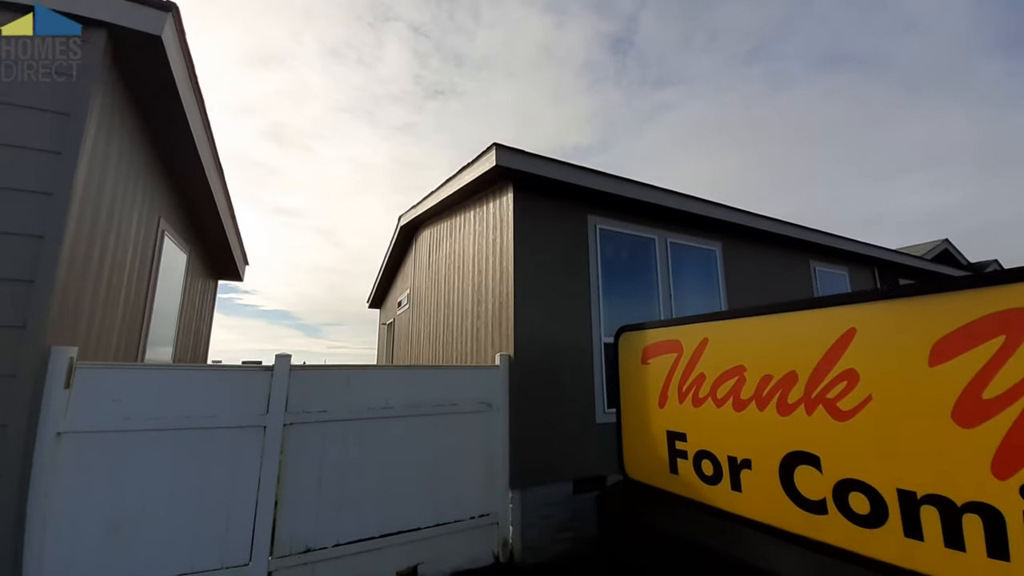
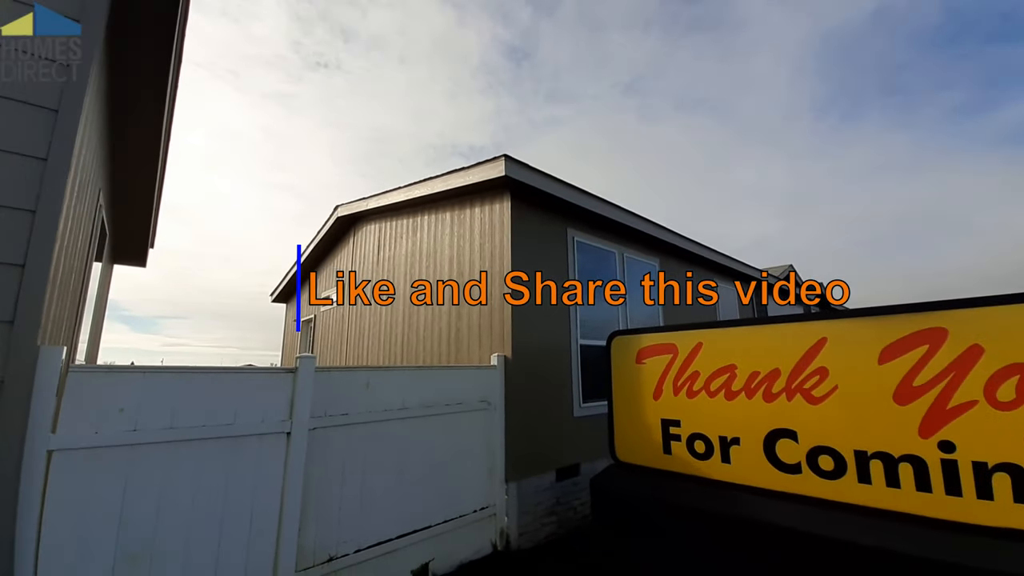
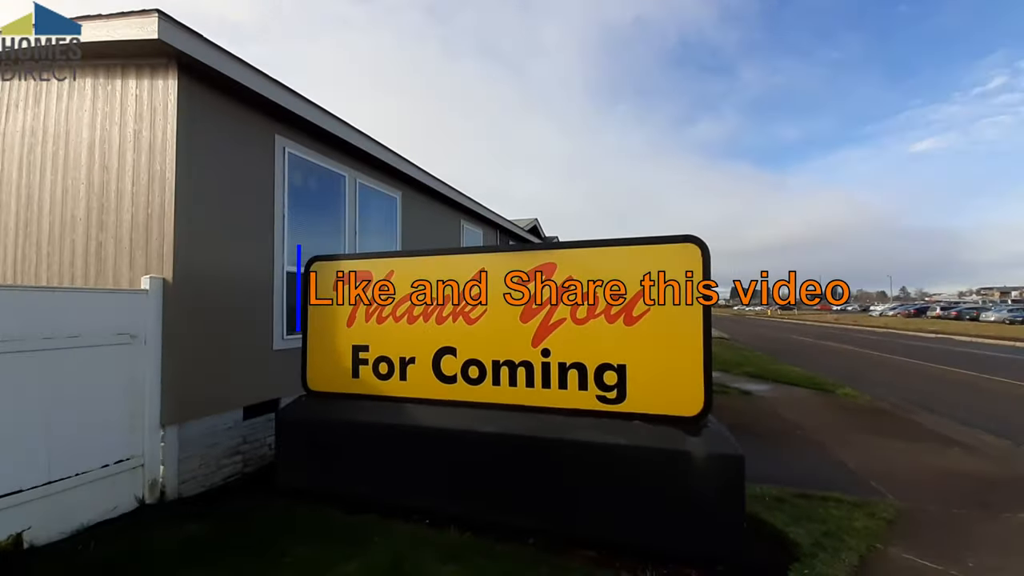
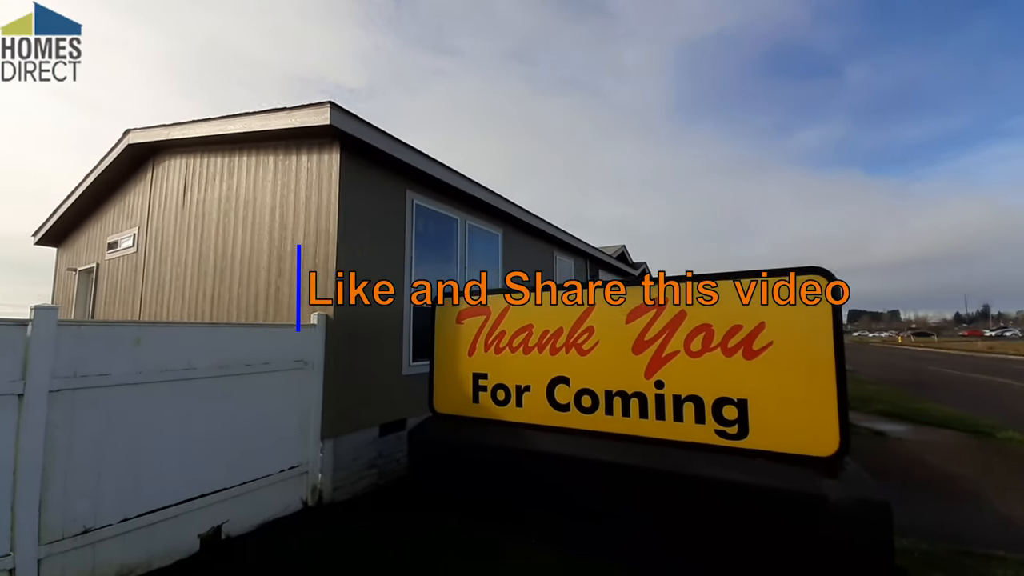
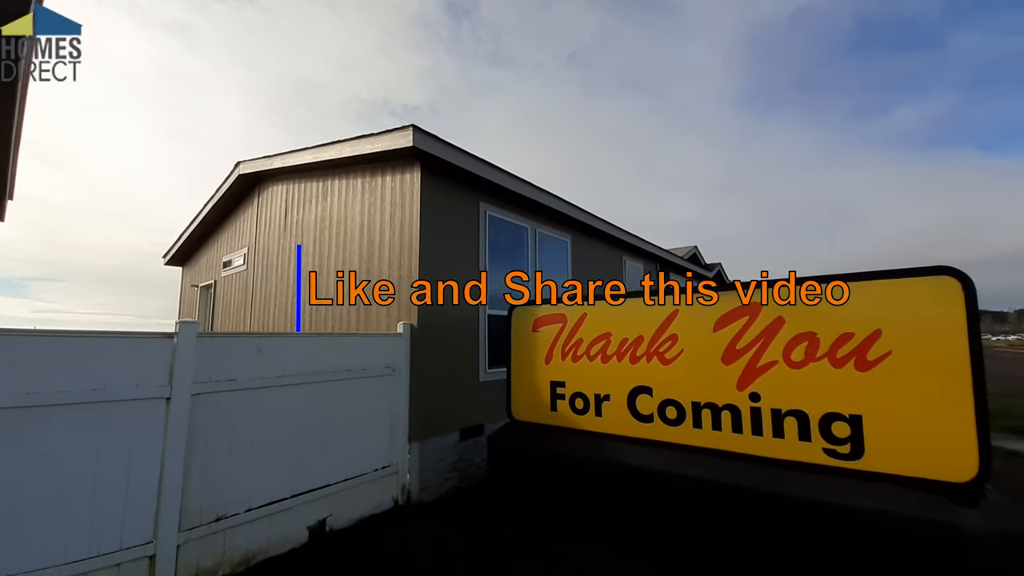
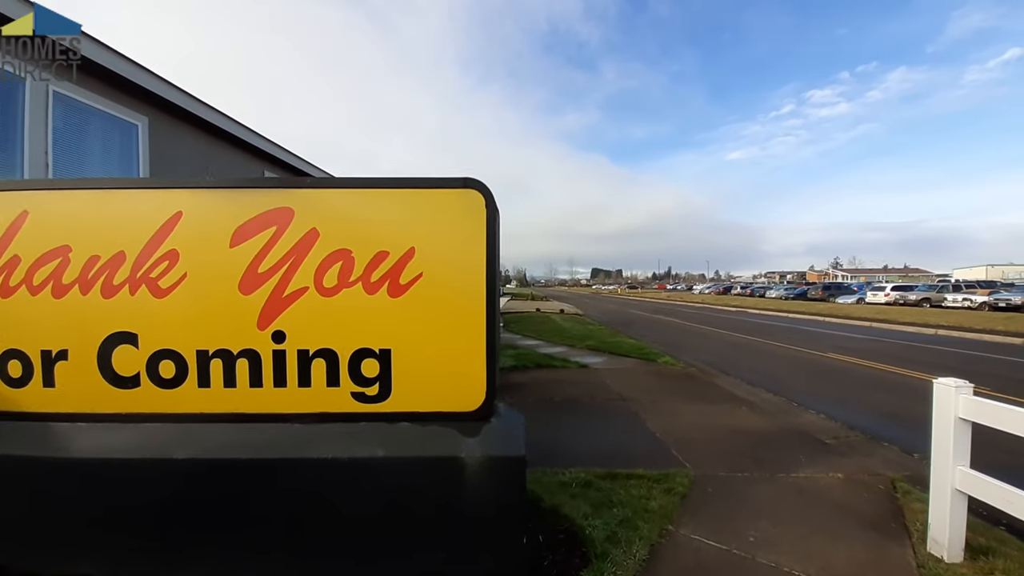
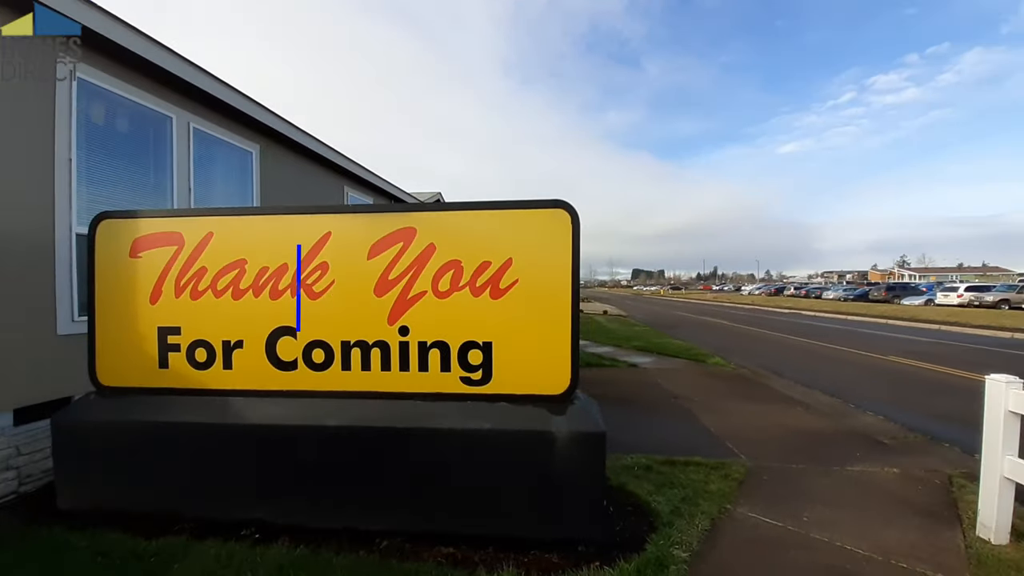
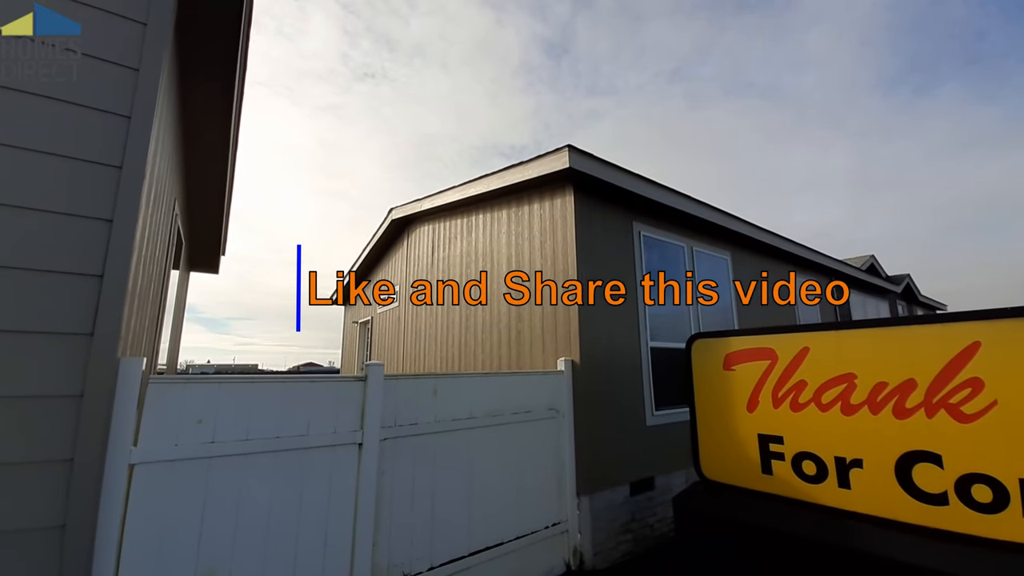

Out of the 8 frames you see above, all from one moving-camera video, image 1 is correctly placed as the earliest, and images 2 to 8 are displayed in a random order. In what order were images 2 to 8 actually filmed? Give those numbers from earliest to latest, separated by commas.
8, 2, 5, 4, 3, 7, 6
